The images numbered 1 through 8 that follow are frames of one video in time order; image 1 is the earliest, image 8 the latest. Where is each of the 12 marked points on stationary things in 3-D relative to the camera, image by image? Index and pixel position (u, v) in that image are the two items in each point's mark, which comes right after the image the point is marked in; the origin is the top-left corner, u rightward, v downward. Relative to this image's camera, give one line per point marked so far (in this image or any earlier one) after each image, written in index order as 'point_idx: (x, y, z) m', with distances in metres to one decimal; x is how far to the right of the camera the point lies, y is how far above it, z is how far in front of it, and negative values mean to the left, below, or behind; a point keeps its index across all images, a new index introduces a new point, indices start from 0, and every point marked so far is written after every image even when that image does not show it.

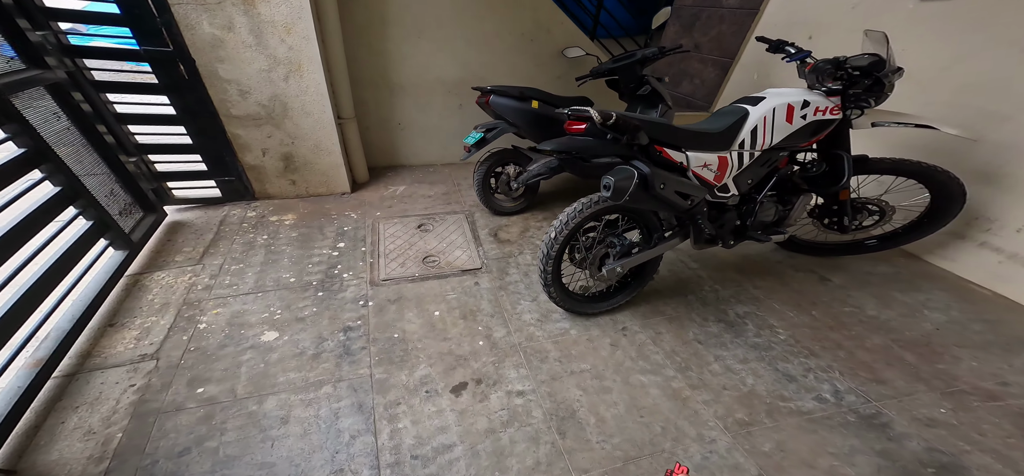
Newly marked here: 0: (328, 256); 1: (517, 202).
0: (-1.1, -0.1, +2.2) m
1: (-0.1, +0.3, +2.6) m
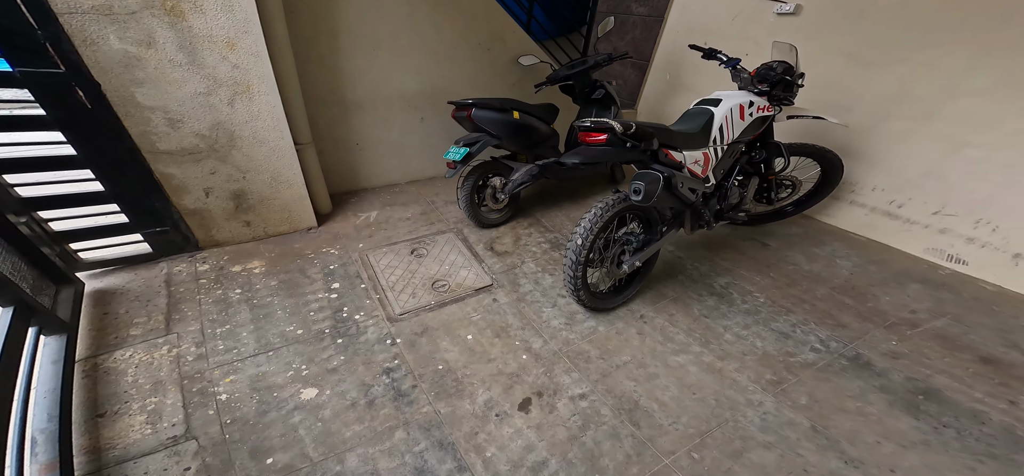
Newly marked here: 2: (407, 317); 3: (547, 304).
0: (-1.0, -0.3, +2.0) m
1: (-0.1, +0.2, +2.6) m
2: (-0.6, -0.4, +2.0) m
3: (+0.2, -0.4, +2.1) m
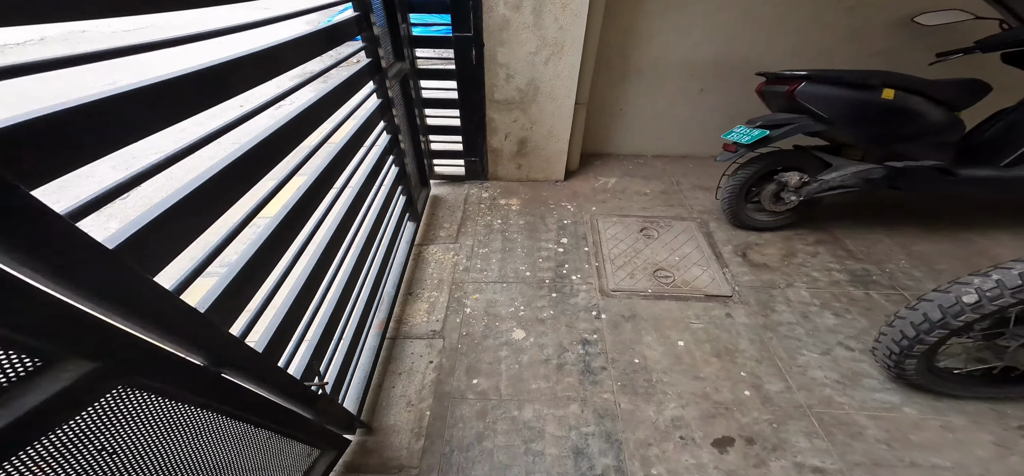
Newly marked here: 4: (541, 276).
0: (+0.2, -0.2, +2.2) m
1: (+1.4, +0.1, +2.1) m
2: (+0.5, -0.3, +1.9) m
3: (+1.2, -0.4, +1.5) m
4: (+0.2, -0.3, +2.1) m
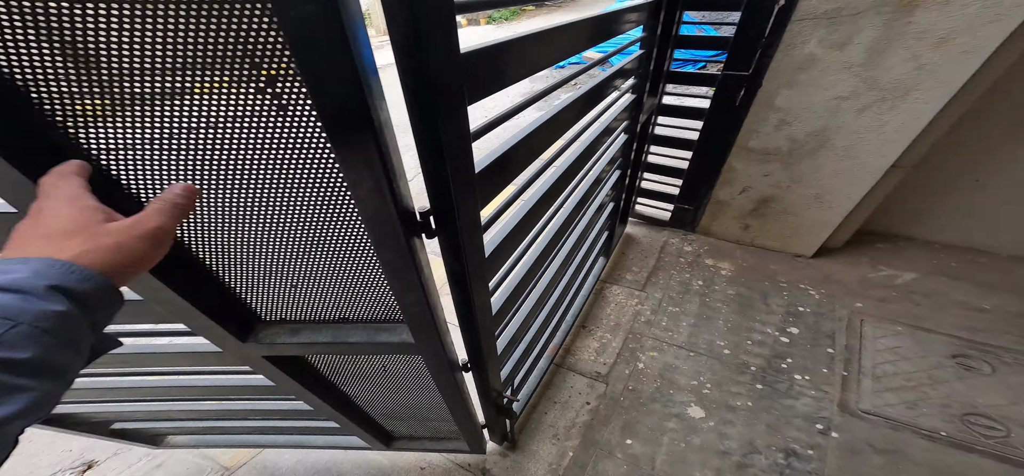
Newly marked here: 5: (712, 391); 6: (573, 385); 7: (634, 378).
0: (+1.2, -0.5, +1.7) m
1: (+2.1, -0.3, +1.0) m
2: (+1.2, -0.6, +1.3) m
3: (+1.5, -0.7, +0.6) m
4: (+1.0, -0.6, +1.6) m
5: (+0.8, -0.6, +1.5) m
6: (+0.3, -0.7, +1.7) m
7: (+0.5, -0.6, +1.7) m
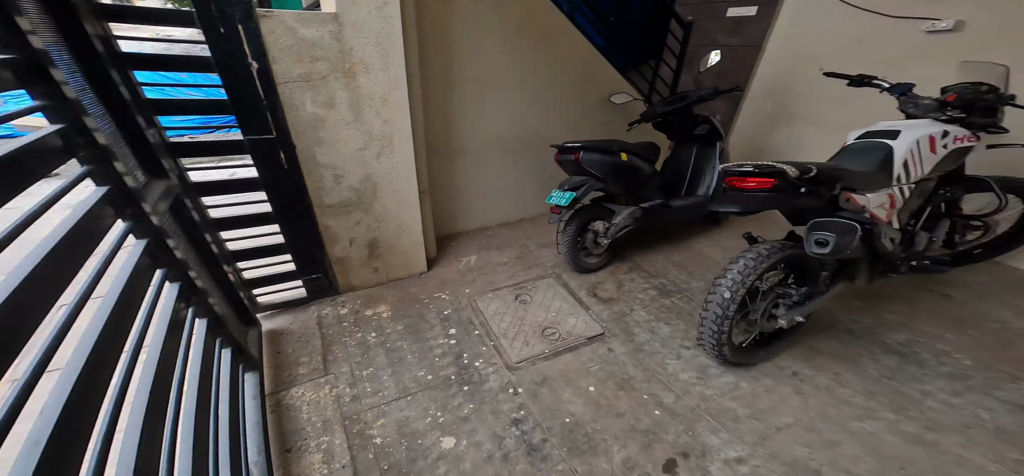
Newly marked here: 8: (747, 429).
0: (-0.4, -0.6, +2.1) m
1: (+0.6, -0.1, +2.6) m
2: (+0.1, -0.7, +2.0) m
3: (+0.8, -0.6, +1.9) m
4: (-0.3, -0.7, +1.9) m
5: (-0.3, -0.8, +1.7) m
6: (-0.7, -1.0, +1.3) m
7: (-0.6, -0.9, +1.5) m
8: (+1.0, -0.8, +1.5) m
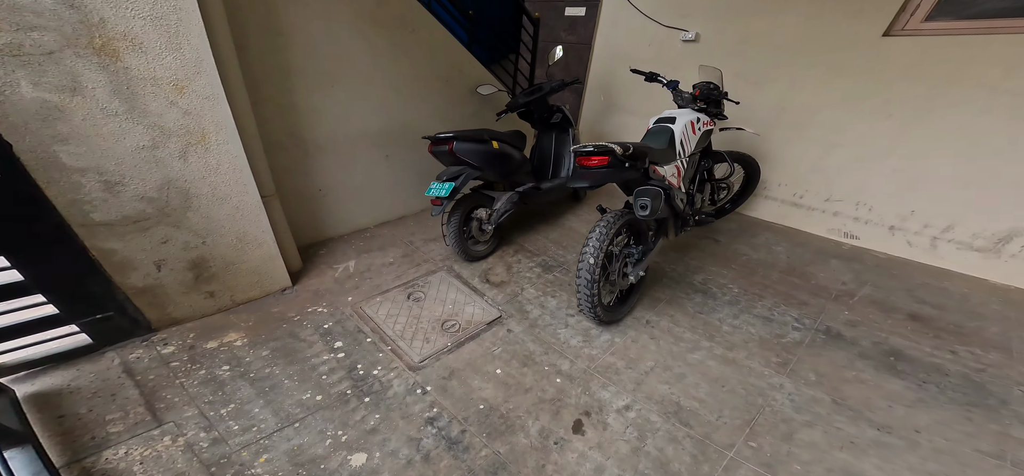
0: (-0.9, -0.6, +1.9) m
1: (-0.2, 0.0, +2.6) m
2: (-0.4, -0.6, +1.9) m
3: (+0.3, -0.5, +2.1) m
4: (-0.8, -0.7, +1.7) m
5: (-0.7, -0.8, +1.6) m
6: (-0.9, -1.0, +1.0) m
7: (-0.8, -0.9, +1.3) m
8: (+0.6, -0.7, +1.8) m
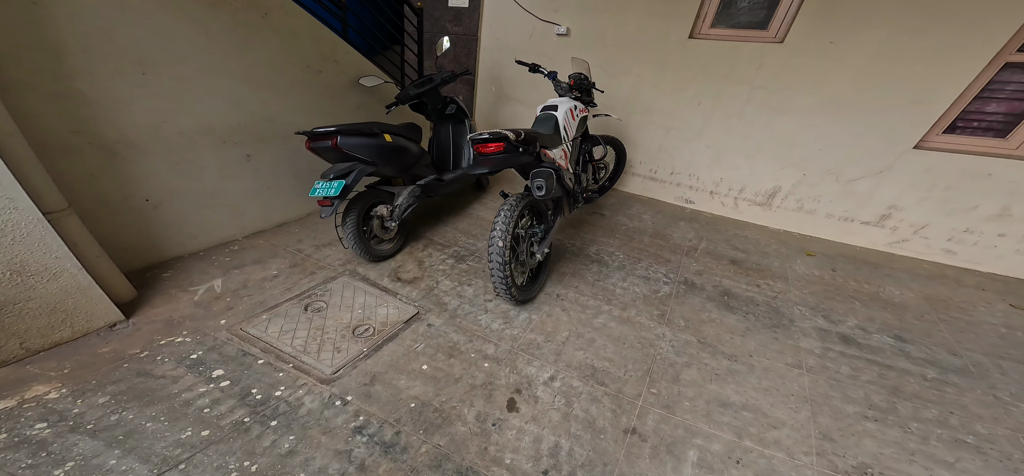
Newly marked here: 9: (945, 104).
0: (-1.2, -0.6, +1.6) m
1: (-0.8, 0.0, +2.5) m
2: (-0.8, -0.6, +1.8) m
3: (-0.2, -0.4, +2.2) m
4: (-1.1, -0.7, +1.5) m
5: (-0.9, -0.8, +1.4) m
6: (-0.9, -1.1, +0.8) m
7: (-1.0, -0.9, +1.1) m
8: (+0.2, -0.6, +2.0) m
9: (+2.7, +0.8, +2.3) m
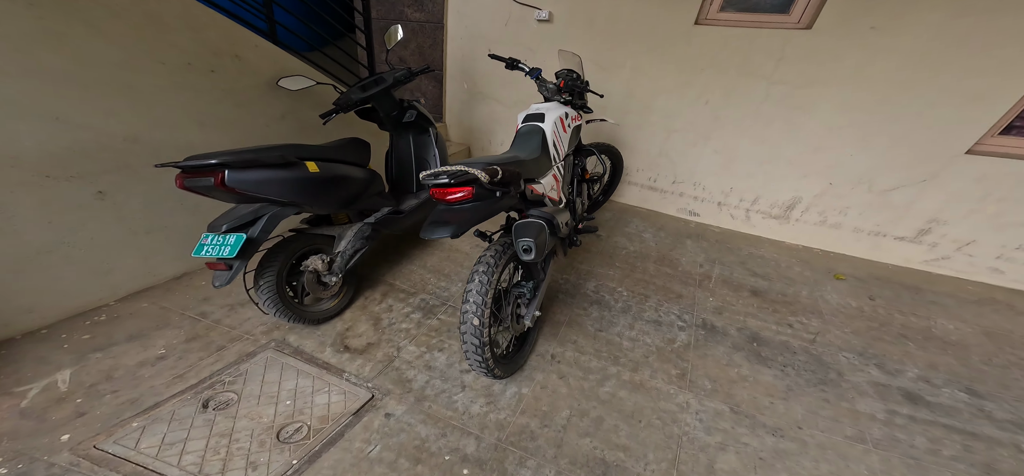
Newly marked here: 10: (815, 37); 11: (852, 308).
0: (-1.3, -0.9, +1.1) m
1: (-0.9, -0.2, +2.0) m
2: (-0.8, -0.9, +1.3) m
3: (-0.3, -0.7, +1.7) m
4: (-1.1, -1.0, +1.0) m
5: (-0.9, -1.1, +0.9) m
6: (-0.9, -1.4, +0.4) m
7: (-1.0, -1.2, +0.6) m
8: (+0.1, -0.8, +1.6) m
9: (+2.6, +0.7, +1.9) m
10: (+1.7, +1.1, +2.1) m
11: (+1.9, -0.4, +2.1) m
